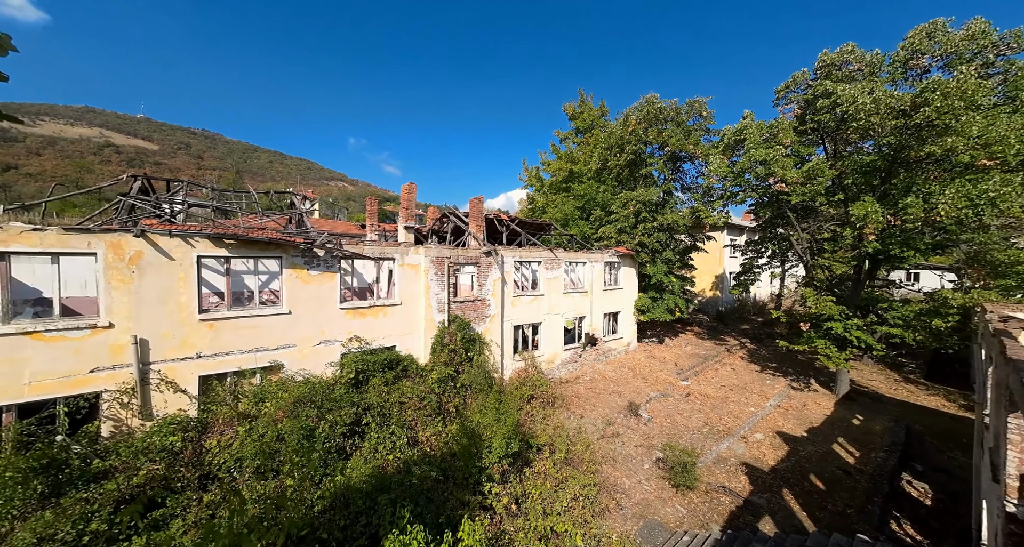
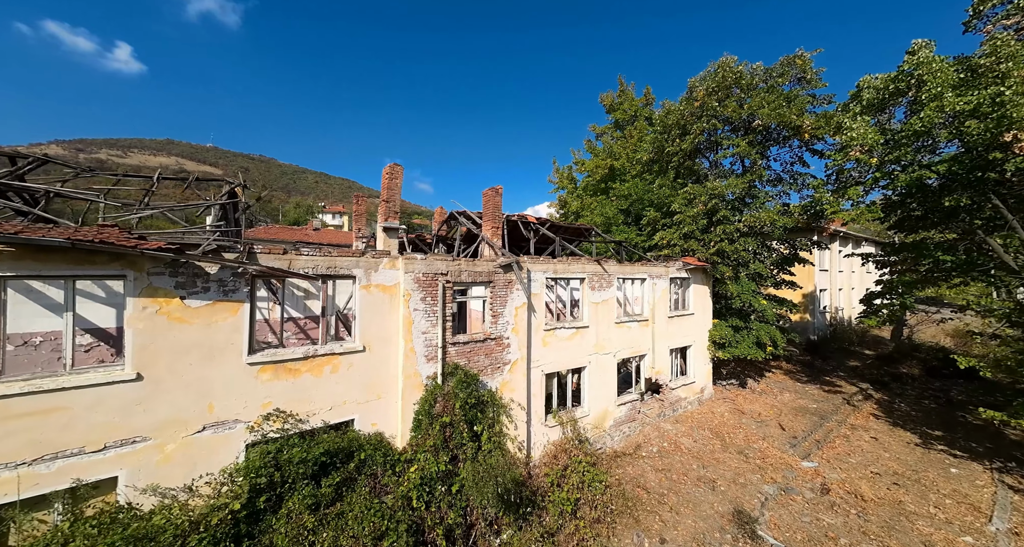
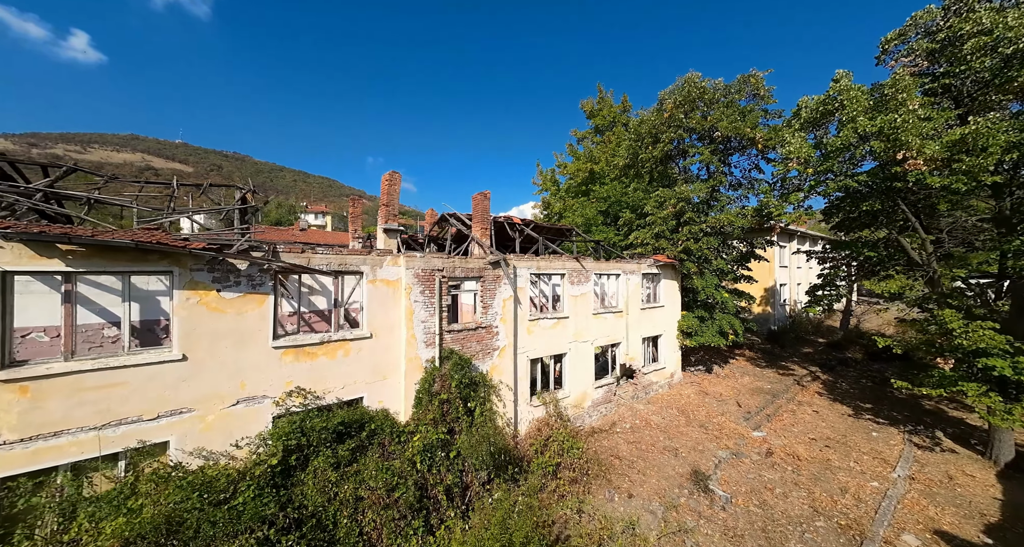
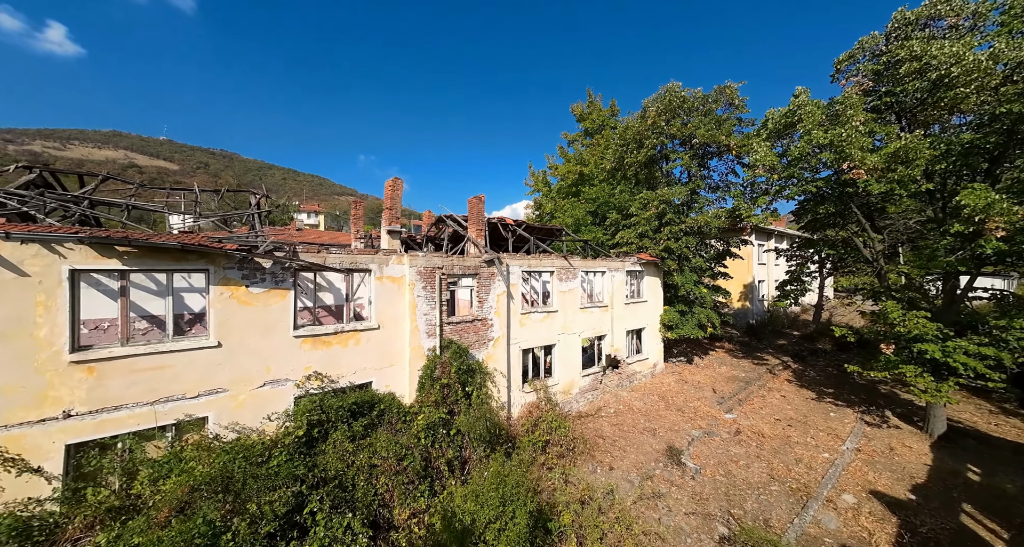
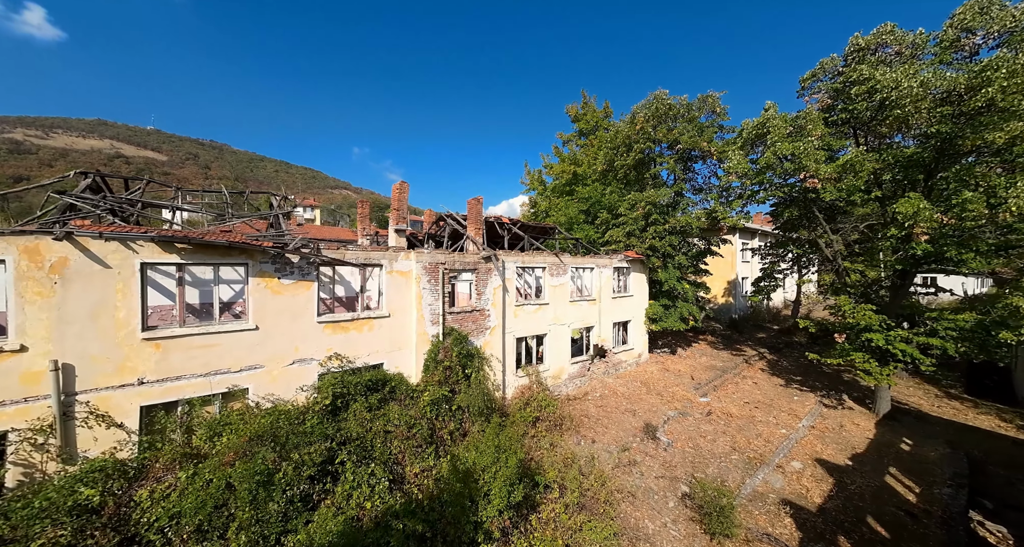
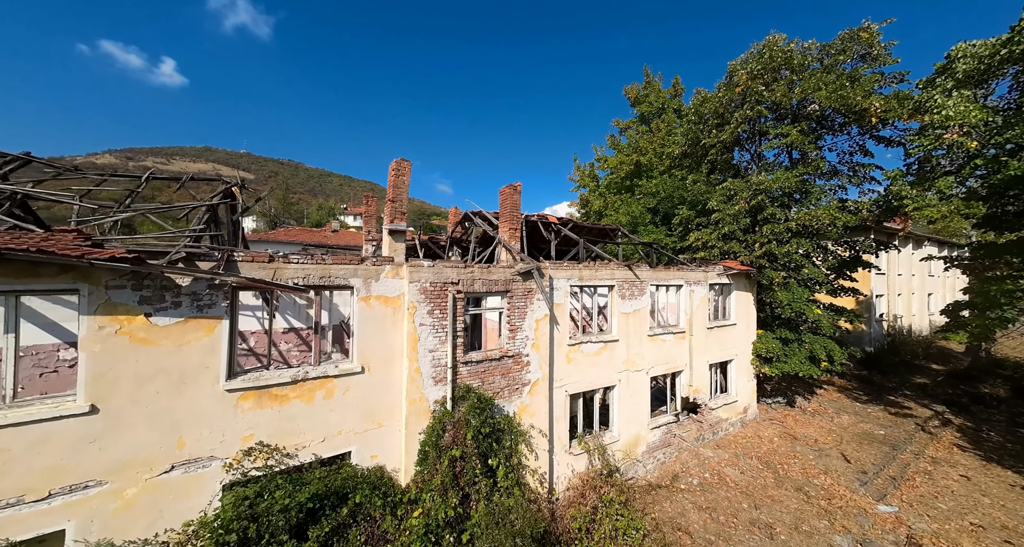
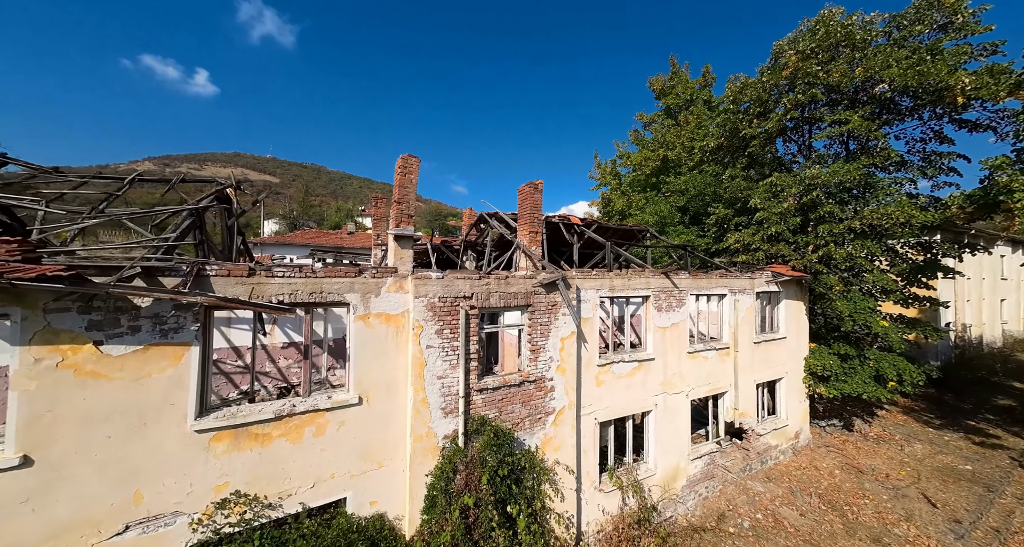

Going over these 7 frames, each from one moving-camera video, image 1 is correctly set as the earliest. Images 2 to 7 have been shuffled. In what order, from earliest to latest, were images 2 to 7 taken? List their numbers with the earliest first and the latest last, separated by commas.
5, 4, 3, 2, 6, 7
